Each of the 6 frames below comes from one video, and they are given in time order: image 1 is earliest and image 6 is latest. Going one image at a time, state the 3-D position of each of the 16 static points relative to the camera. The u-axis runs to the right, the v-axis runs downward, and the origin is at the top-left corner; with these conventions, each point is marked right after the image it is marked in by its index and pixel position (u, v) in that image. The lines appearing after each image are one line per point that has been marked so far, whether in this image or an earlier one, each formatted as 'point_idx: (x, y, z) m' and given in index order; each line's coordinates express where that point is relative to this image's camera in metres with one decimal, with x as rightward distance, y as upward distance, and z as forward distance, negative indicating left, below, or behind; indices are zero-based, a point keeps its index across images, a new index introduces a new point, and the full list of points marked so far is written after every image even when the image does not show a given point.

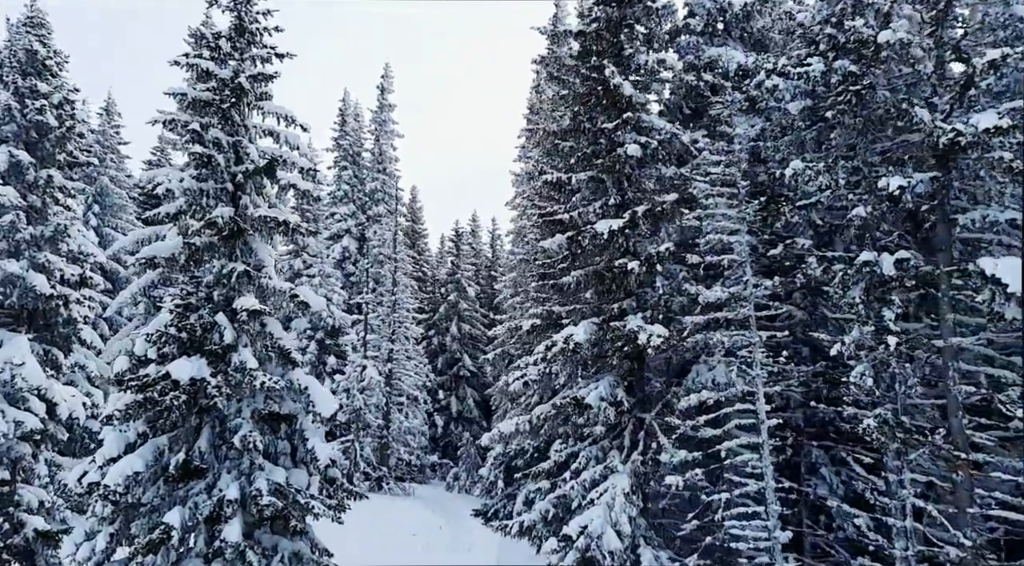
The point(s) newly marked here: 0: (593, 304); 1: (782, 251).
0: (+2.1, -0.5, +19.2) m
1: (+5.9, +0.7, +16.2) m
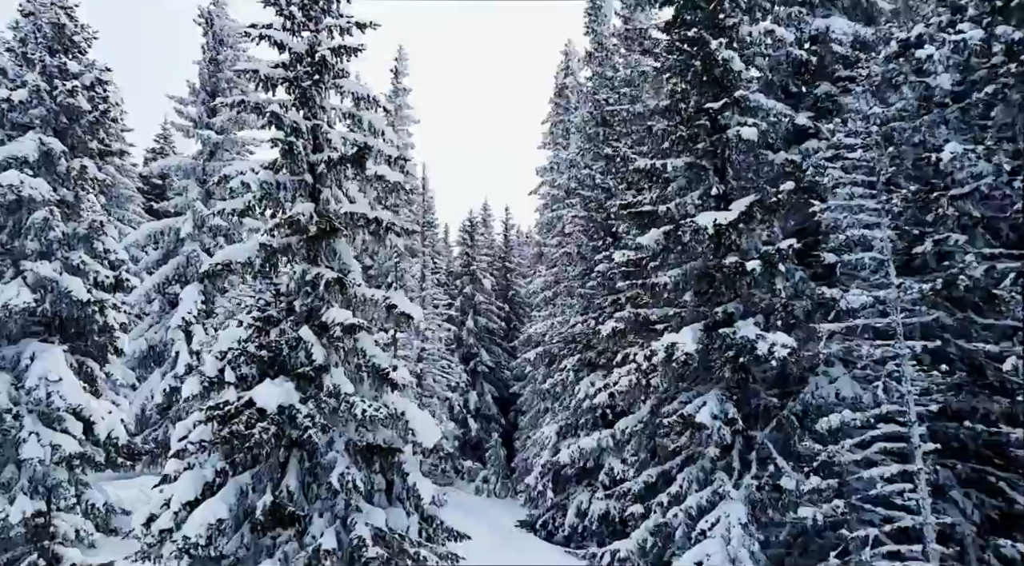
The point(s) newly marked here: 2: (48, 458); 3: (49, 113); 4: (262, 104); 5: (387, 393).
0: (+4.2, -0.6, +17.2) m
1: (+8.0, +0.7, +14.2) m
2: (-9.6, -3.6, +15.4) m
3: (-10.6, +3.9, +17.0) m
4: (-4.3, +3.2, +13.2) m
5: (-2.0, -1.8, +12.2) m
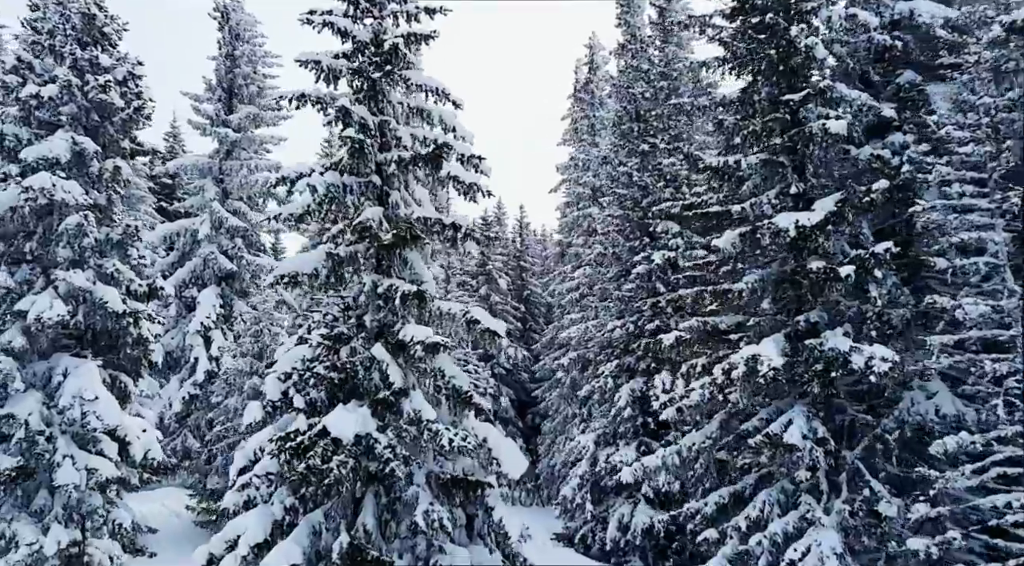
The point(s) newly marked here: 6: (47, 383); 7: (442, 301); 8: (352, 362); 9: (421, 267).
0: (+5.6, -0.7, +16.0) m
1: (+9.4, +0.5, +12.9) m
2: (-8.2, -3.8, +14.2) m
3: (-9.2, +3.6, +15.8) m
4: (-2.9, +3.0, +12.0) m
5: (-0.7, -2.0, +11.0) m
6: (-9.4, -2.1, +15.2) m
7: (-1.1, -0.3, +11.2) m
8: (-2.2, -1.1, +10.5) m
9: (-1.4, +0.3, +11.4) m
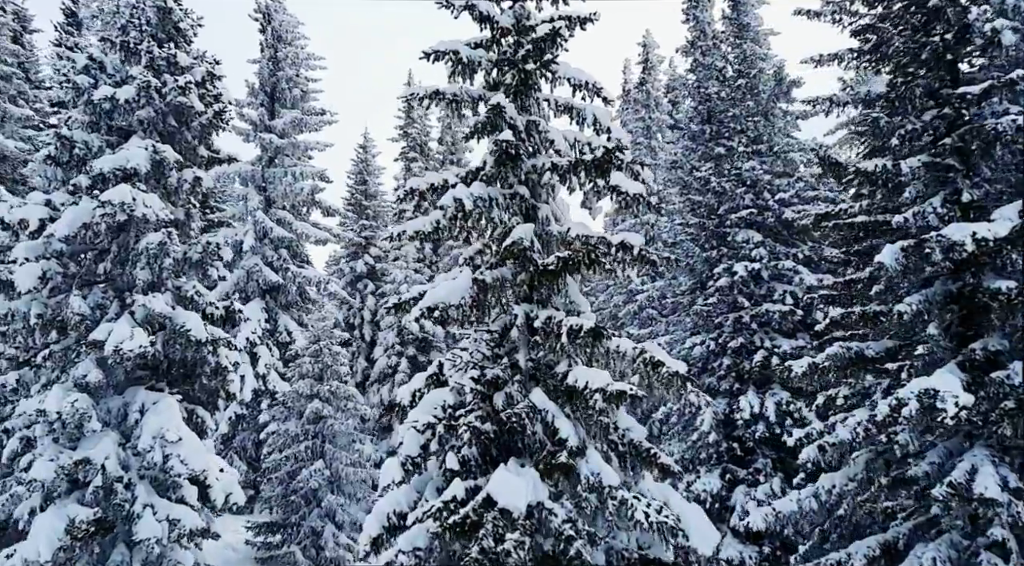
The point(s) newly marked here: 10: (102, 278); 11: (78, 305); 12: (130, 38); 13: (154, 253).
0: (+8.0, -1.1, +13.9) m
1: (+11.7, +0.1, +10.8) m
2: (-5.8, -4.2, +12.5) m
3: (-6.8, +3.2, +14.2) m
4: (-0.7, +2.6, +10.2) m
5: (+1.6, -2.4, +9.1) m
6: (-7.0, -2.5, +13.6) m
7: (+1.2, -0.7, +9.3) m
8: (0.0, -1.5, +8.6) m
9: (+0.9, -0.1, +9.5) m
10: (-7.7, +0.1, +14.0) m
11: (-7.7, -0.4, +13.3) m
12: (-7.5, +4.8, +14.5) m
13: (-6.4, +0.5, +13.4) m
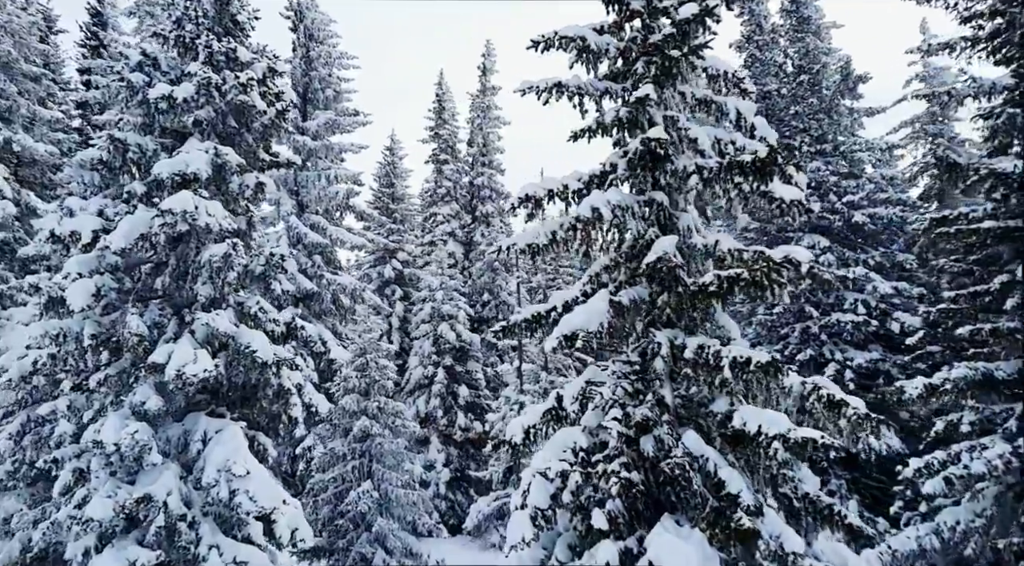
0: (+9.6, -1.4, +12.4) m
1: (+13.2, -0.1, +9.2) m
2: (-4.2, -4.5, +11.3) m
3: (-5.2, +2.9, +13.0) m
4: (+0.9, +2.3, +8.9) m
5: (+3.2, -2.6, +7.7) m
6: (-5.4, -2.8, +12.3) m
7: (+2.8, -0.9, +7.9) m
8: (+1.6, -1.7, +7.3) m
9: (+2.4, -0.4, +8.2) m
10: (-6.1, -0.2, +12.8) m
11: (-6.1, -0.7, +12.0) m
12: (-5.8, +4.5, +13.3) m
13: (-4.8, +0.3, +12.1) m
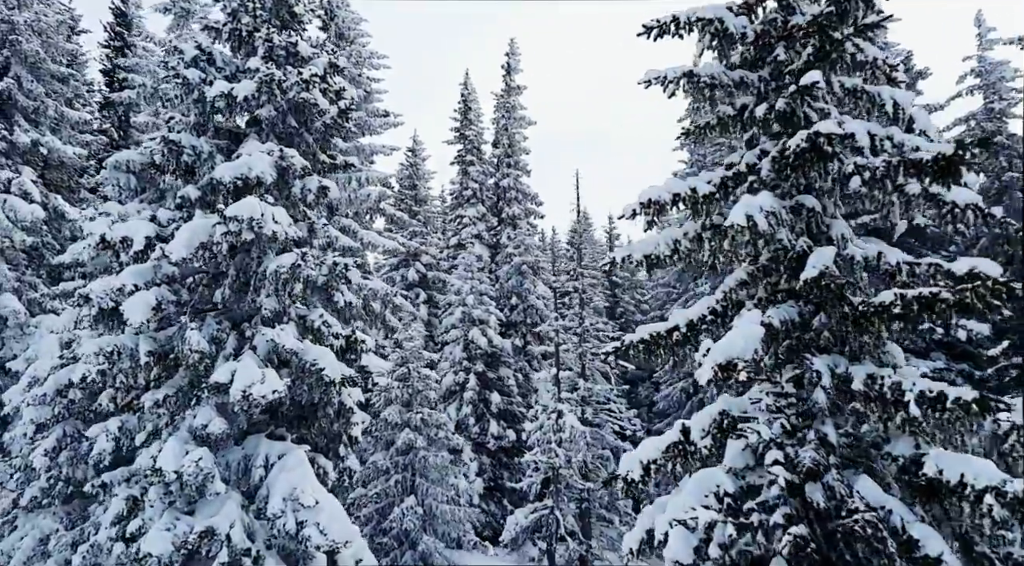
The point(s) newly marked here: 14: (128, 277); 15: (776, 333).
0: (+11.0, -1.5, +11.2) m
1: (+14.5, -0.3, +8.0) m
2: (-2.9, -4.7, +10.3) m
3: (-3.8, +2.7, +12.0) m
4: (+2.2, +2.2, +7.8) m
5: (+4.4, -2.8, +6.6) m
6: (-4.1, -3.0, +11.4) m
7: (+4.0, -1.1, +6.9) m
8: (+2.8, -1.9, +6.2) m
9: (+3.7, -0.6, +7.1) m
10: (-4.7, -0.4, +11.8) m
11: (-4.7, -0.9, +11.1) m
12: (-4.5, +4.3, +12.4) m
13: (-3.5, +0.1, +11.2) m
14: (-5.8, +0.1, +11.3) m
15: (+2.6, -0.5, +6.8) m
